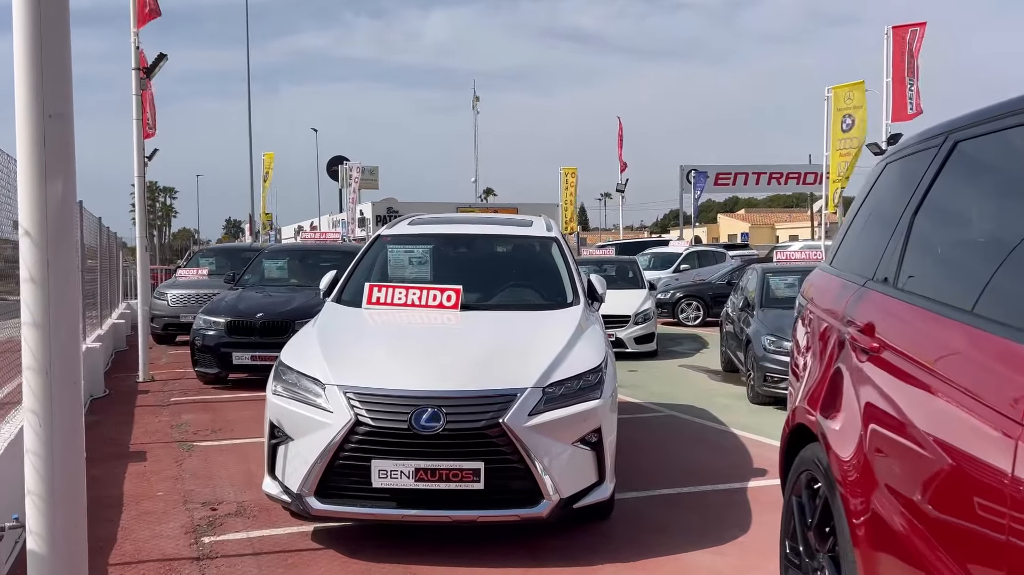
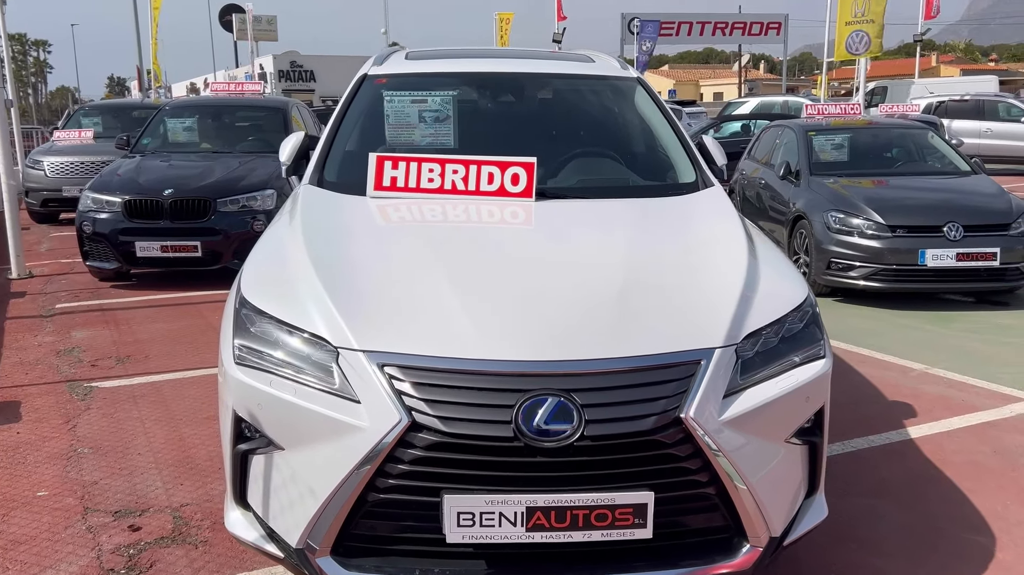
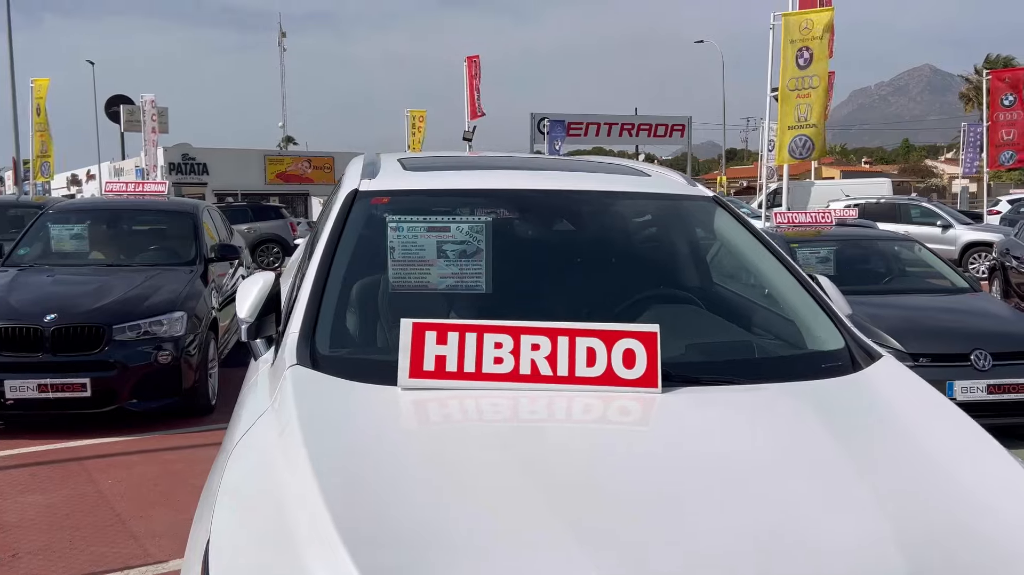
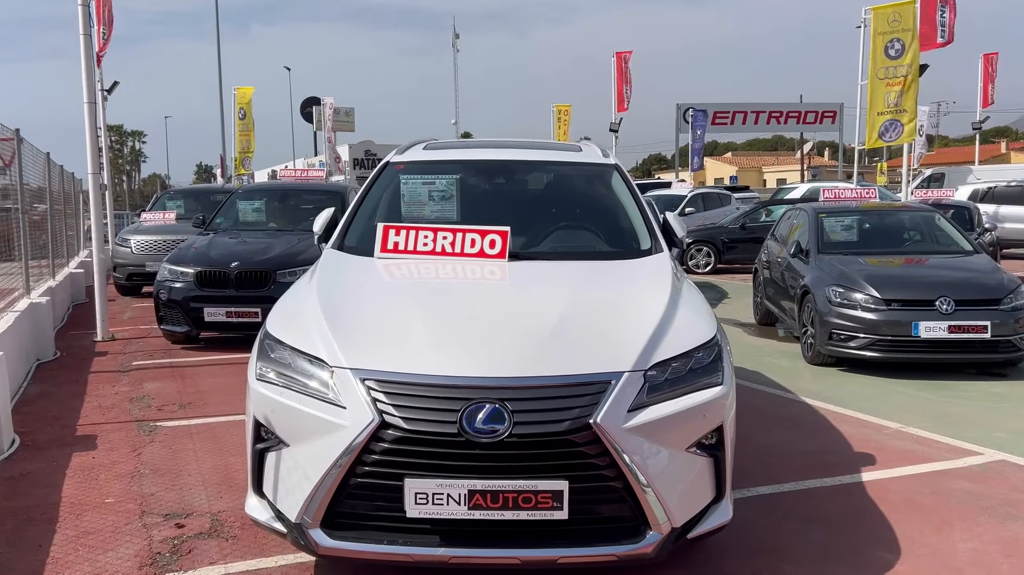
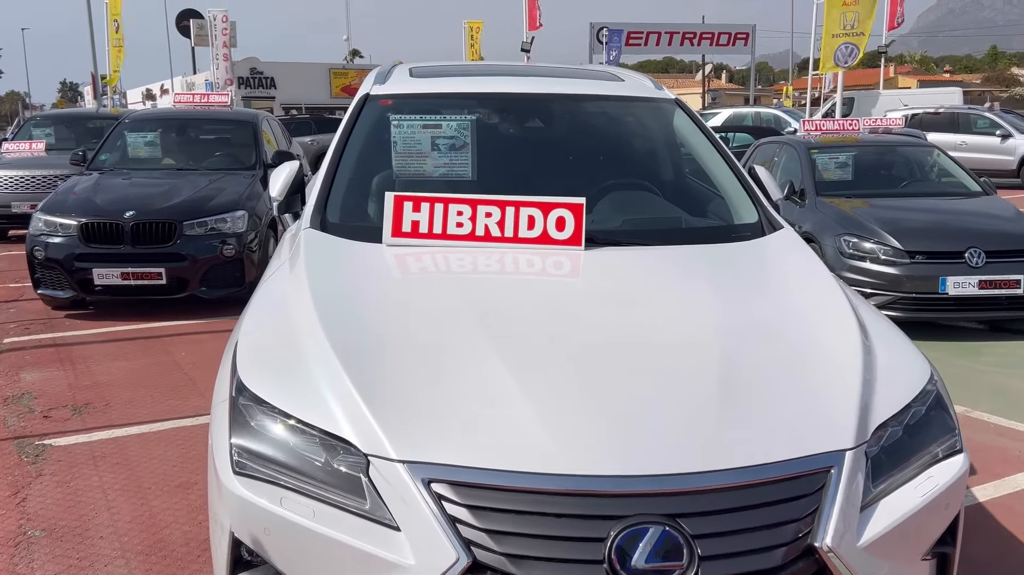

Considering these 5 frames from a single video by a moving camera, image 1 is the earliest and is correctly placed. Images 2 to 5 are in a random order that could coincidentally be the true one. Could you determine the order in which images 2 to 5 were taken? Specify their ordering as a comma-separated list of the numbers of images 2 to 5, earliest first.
4, 2, 5, 3
